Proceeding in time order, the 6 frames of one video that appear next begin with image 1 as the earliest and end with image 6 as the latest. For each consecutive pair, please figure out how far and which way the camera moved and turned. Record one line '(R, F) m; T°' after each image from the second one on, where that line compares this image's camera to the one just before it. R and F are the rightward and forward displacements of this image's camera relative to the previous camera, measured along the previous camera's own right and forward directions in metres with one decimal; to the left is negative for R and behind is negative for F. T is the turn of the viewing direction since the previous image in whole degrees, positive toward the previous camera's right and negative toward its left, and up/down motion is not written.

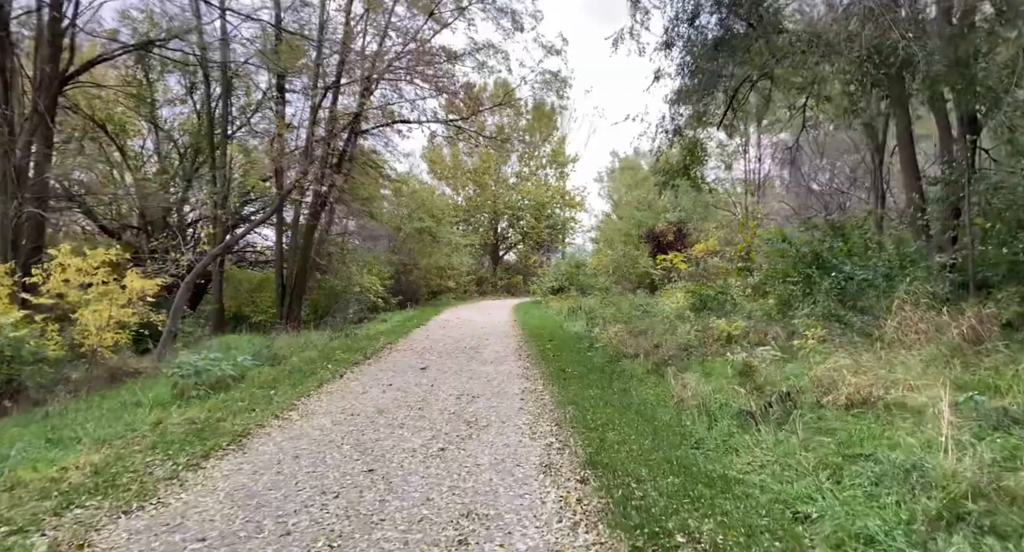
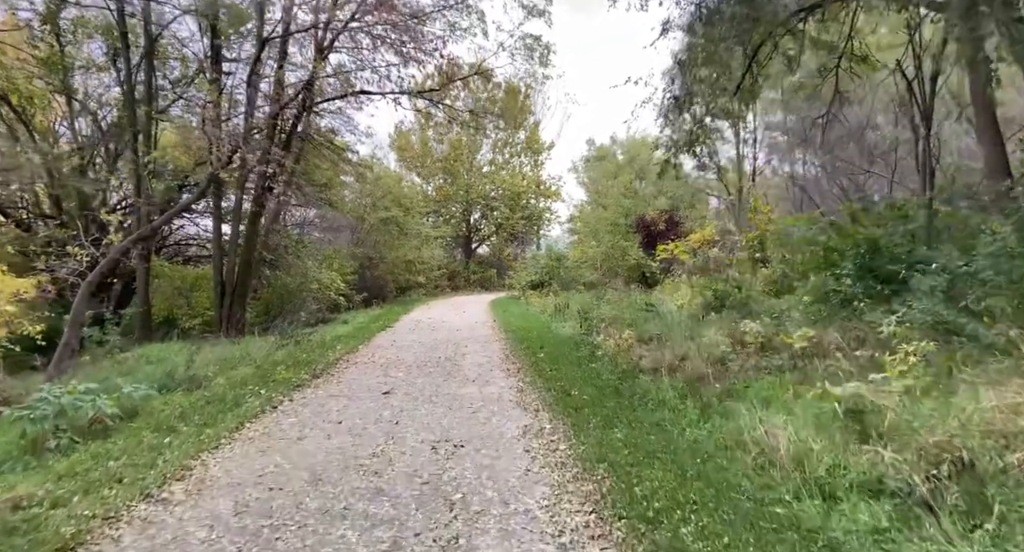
(-0.2, +1.8) m; +3°
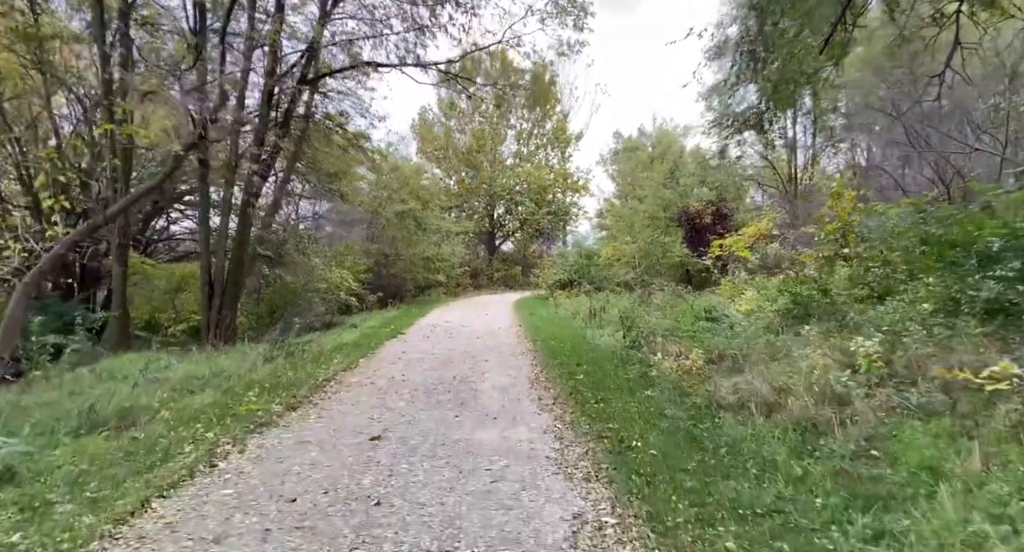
(-0.1, +1.8) m; -3°
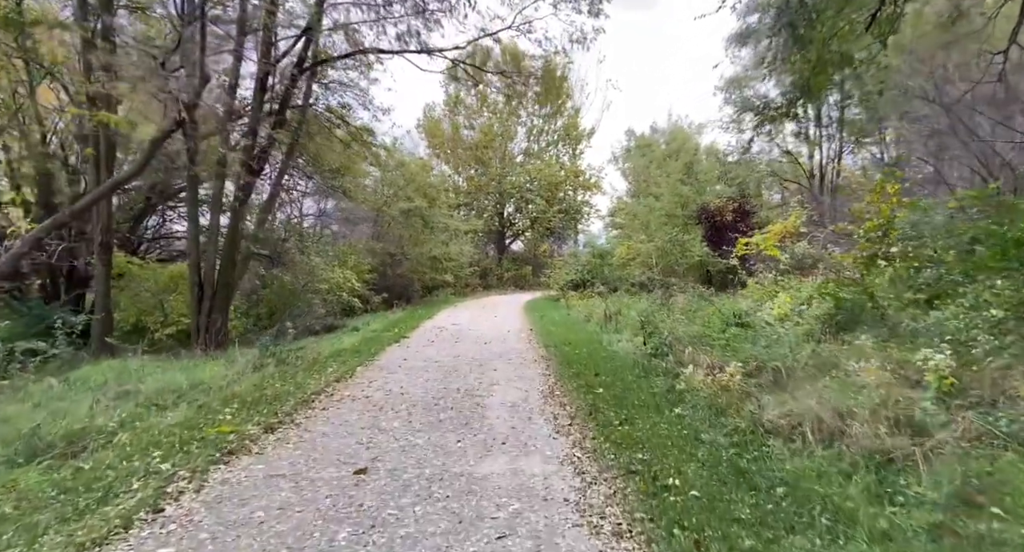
(0.0, +0.7) m; -1°
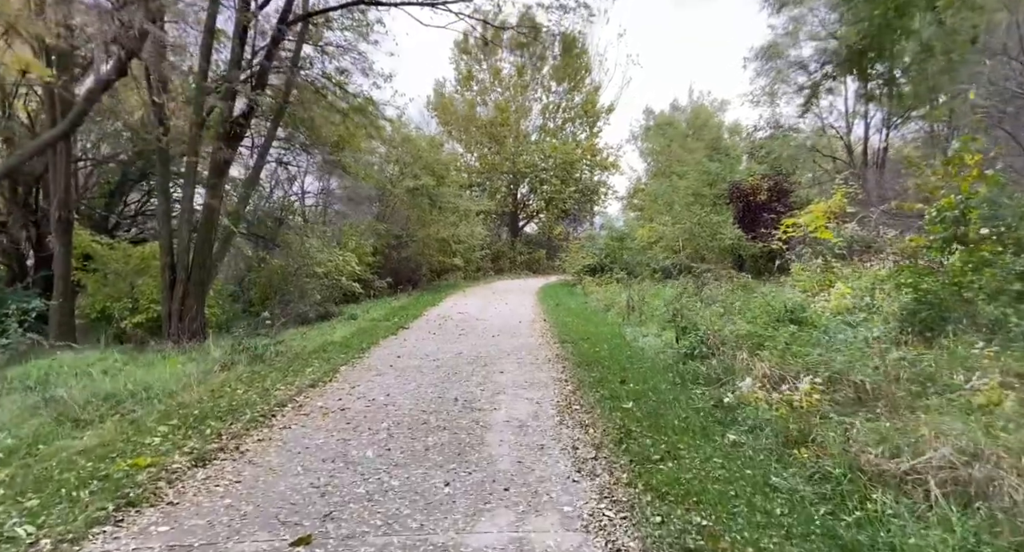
(0.0, +1.2) m; -2°
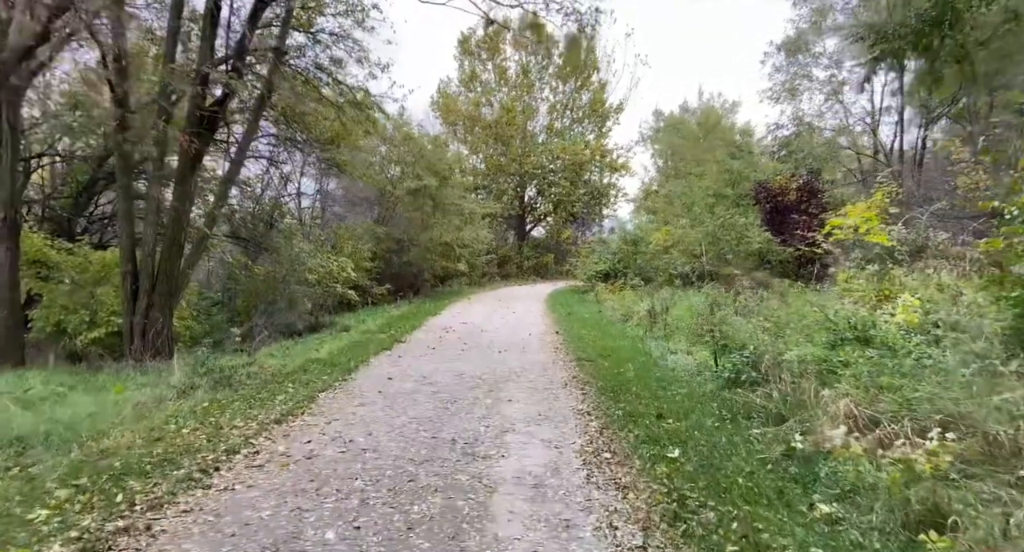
(0.0, +1.1) m; -1°
